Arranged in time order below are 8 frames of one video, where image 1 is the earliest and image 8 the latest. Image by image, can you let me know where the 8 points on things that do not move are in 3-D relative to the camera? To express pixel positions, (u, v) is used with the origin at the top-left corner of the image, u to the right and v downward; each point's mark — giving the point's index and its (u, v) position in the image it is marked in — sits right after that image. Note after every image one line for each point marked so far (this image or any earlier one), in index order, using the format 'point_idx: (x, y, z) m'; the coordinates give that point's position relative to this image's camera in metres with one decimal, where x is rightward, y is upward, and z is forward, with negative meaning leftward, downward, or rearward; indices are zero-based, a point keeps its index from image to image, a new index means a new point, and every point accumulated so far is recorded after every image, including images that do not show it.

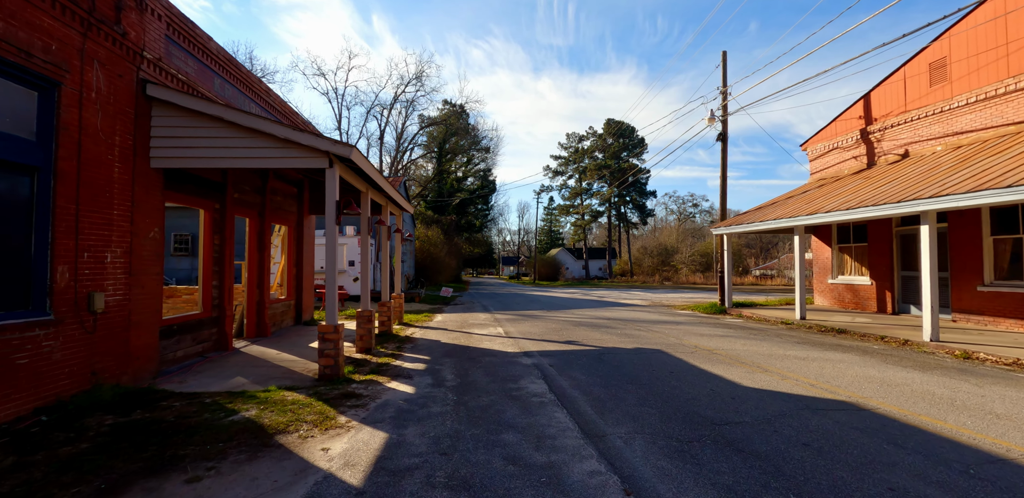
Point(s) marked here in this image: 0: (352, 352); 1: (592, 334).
0: (-2.8, -1.8, +8.7) m
1: (+1.6, -1.8, +10.3) m
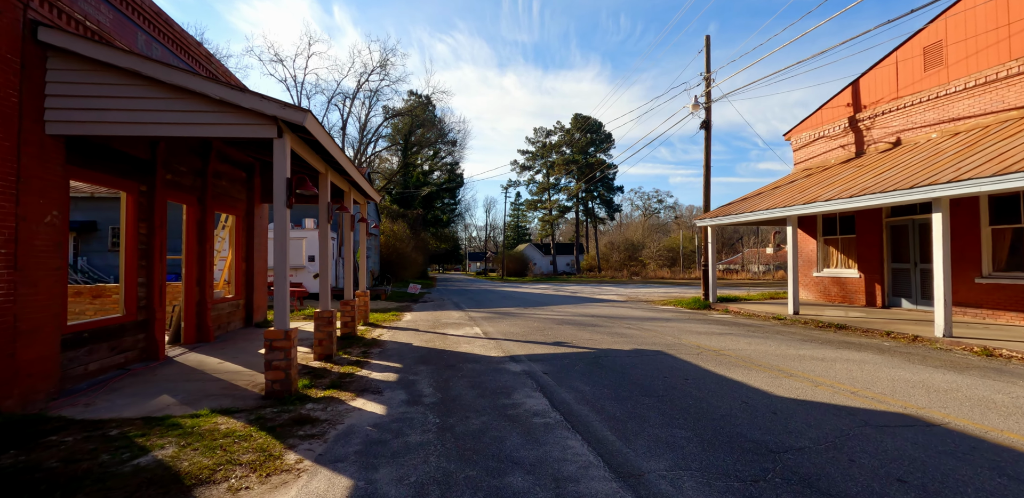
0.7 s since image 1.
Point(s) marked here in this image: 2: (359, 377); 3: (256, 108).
0: (-3.1, -1.7, +7.4) m
1: (+1.3, -1.6, +9.3) m
2: (-1.9, -1.6, +6.2) m
3: (-2.8, +1.6, +5.4) m
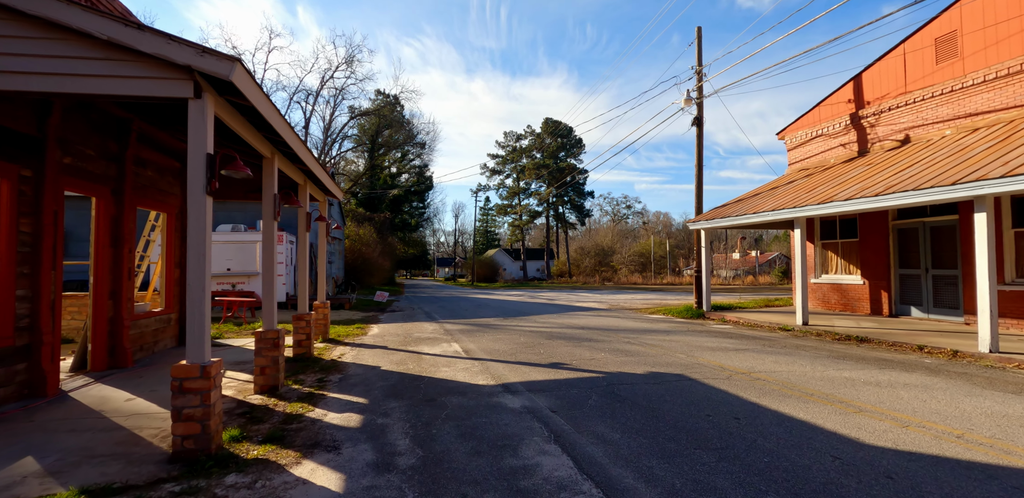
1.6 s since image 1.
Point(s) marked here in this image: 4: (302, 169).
0: (-3.1, -1.7, +5.9) m
1: (+1.1, -1.7, +8.0) m
2: (-1.9, -1.6, +4.7) m
3: (-2.8, +1.5, +3.9) m
4: (-3.1, +1.2, +7.3) m
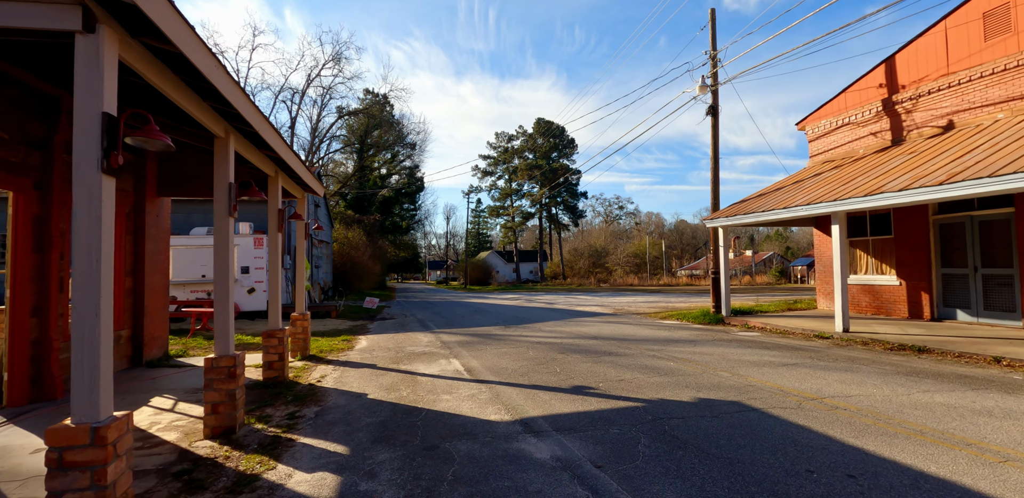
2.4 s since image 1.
0: (-2.9, -1.7, +4.6) m
1: (+1.2, -1.7, +6.8) m
2: (-1.7, -1.7, +3.4) m
3: (-2.6, +1.5, +2.6) m
4: (-3.0, +1.2, +6.1) m
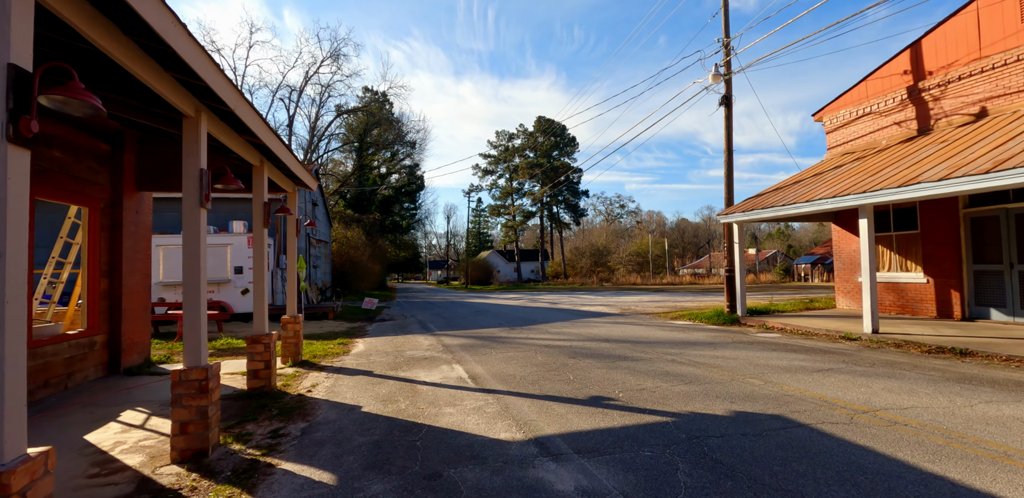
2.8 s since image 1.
0: (-2.8, -1.7, +4.0) m
1: (+1.3, -1.6, +6.2) m
2: (-1.6, -1.6, +2.8) m
3: (-2.5, +1.6, +2.1) m
4: (-2.9, +1.2, +5.5) m
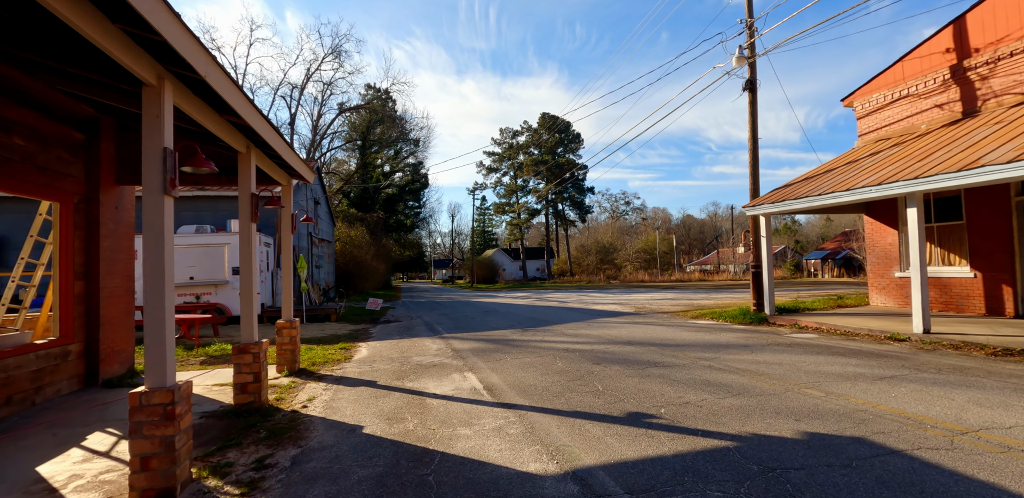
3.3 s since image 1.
0: (-2.6, -1.7, +3.3) m
1: (+1.6, -1.6, +5.5) m
2: (-1.4, -1.6, +2.1) m
3: (-2.3, +1.6, +1.3) m
4: (-2.7, +1.2, +4.8) m
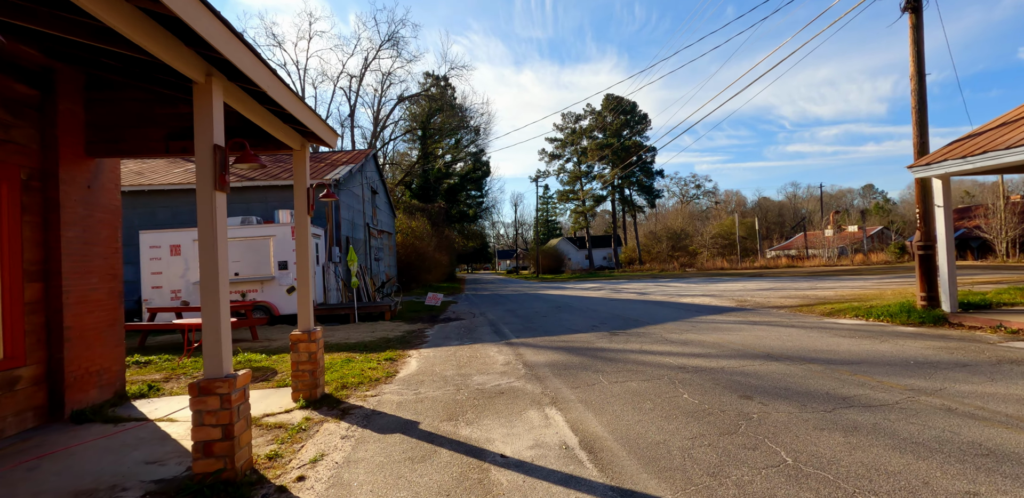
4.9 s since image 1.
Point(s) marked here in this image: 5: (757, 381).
0: (-2.1, -1.6, +1.4) m
1: (+2.4, -1.3, +3.1) m
2: (-1.0, -1.5, +0.1) m
3: (-2.1, +1.6, -0.6) m
4: (-2.0, +1.3, +2.8) m
5: (+2.6, -1.4, +5.1) m
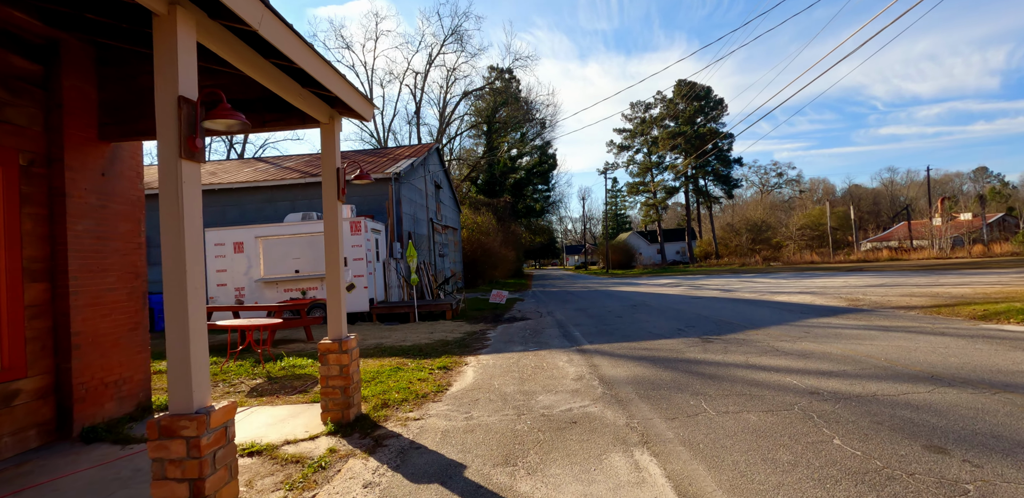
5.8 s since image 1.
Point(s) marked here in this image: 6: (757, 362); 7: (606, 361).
0: (-1.9, -1.6, +0.6) m
1: (+2.7, -1.2, +1.6) m
2: (-1.1, -1.5, -0.9) m
3: (-2.3, +1.6, -1.5) m
4: (-1.7, +1.4, +1.9) m
5: (+3.2, -1.2, +3.6) m
6: (+2.9, -1.3, +5.9) m
7: (+1.2, -1.5, +6.5) m
